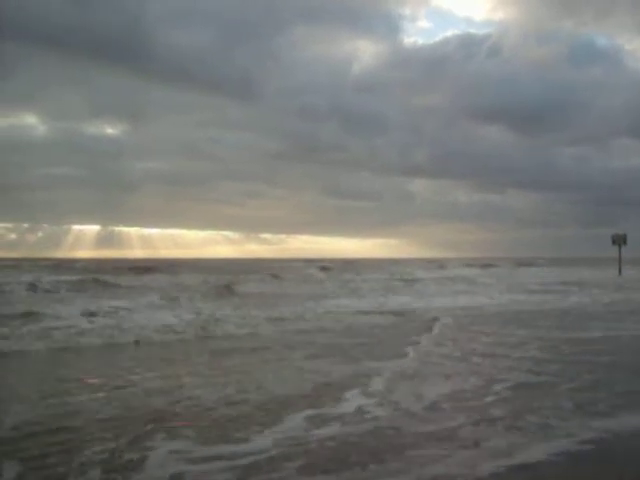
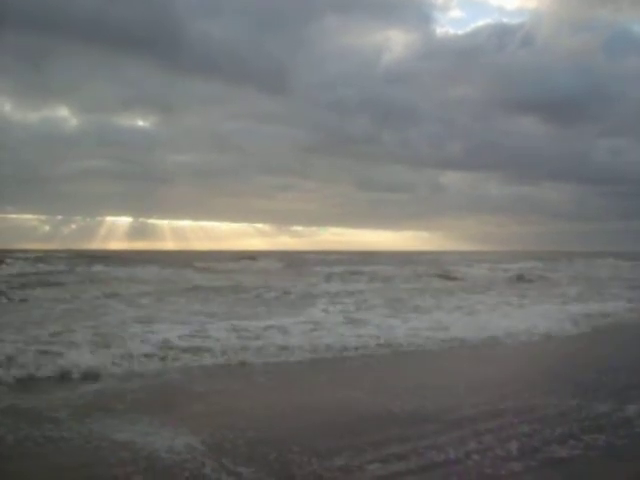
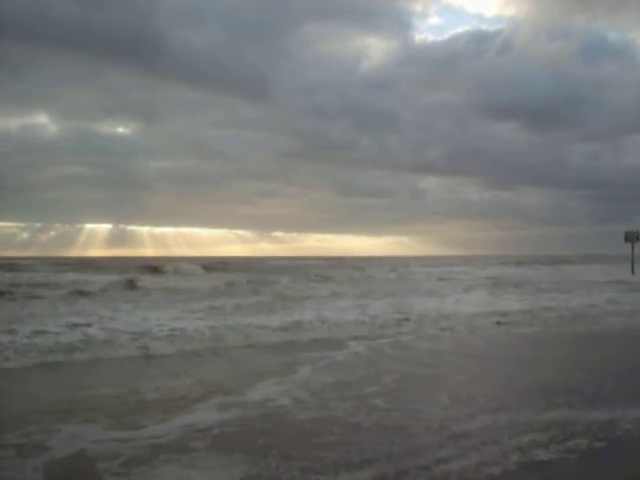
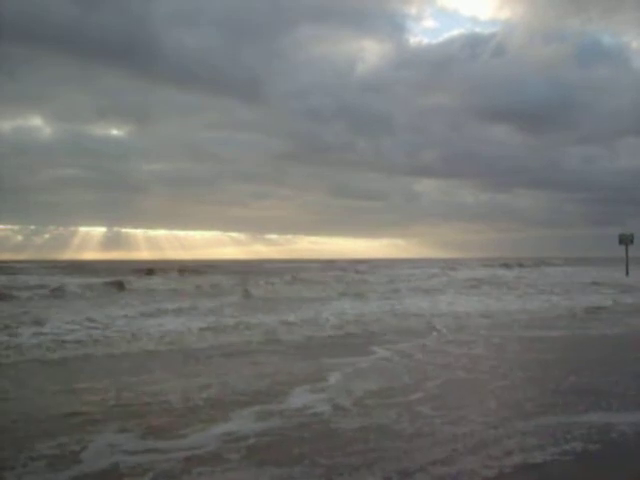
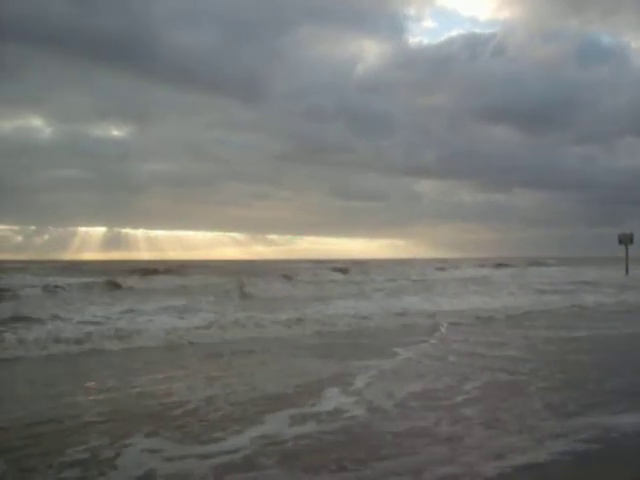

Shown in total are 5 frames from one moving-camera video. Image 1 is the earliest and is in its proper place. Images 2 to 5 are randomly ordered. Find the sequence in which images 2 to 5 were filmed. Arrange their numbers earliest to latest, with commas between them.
5, 4, 3, 2
